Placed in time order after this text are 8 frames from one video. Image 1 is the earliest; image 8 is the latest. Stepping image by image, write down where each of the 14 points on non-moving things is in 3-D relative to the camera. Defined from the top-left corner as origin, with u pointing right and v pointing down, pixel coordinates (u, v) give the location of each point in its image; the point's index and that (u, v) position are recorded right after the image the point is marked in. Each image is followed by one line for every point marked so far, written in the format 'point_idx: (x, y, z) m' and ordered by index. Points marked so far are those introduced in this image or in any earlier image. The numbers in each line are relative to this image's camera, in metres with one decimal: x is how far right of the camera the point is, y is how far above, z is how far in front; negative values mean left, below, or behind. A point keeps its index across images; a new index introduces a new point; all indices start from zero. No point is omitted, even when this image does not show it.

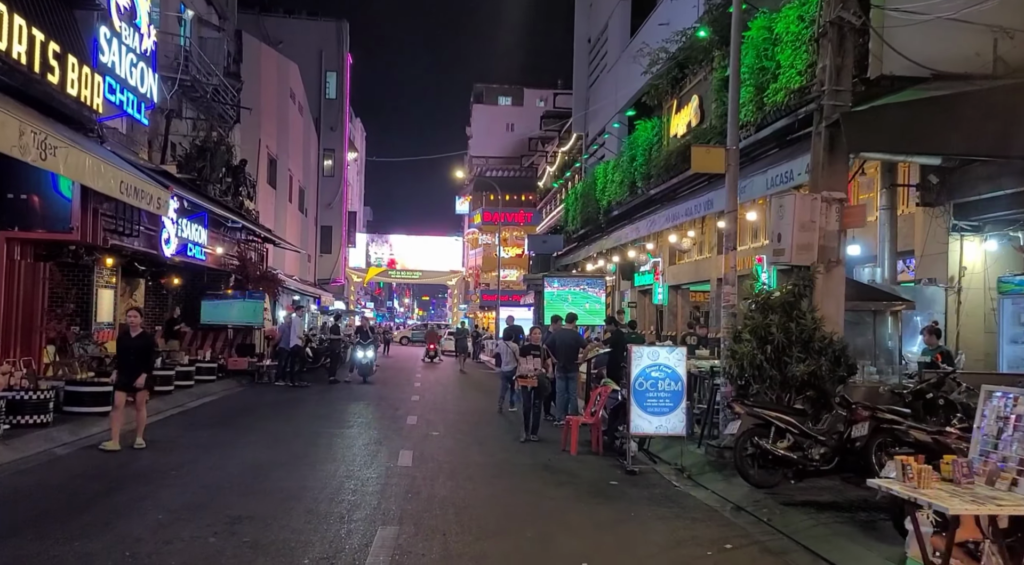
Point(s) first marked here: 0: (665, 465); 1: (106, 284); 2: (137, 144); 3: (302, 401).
0: (+1.9, -2.3, +10.3) m
1: (-8.6, -0.1, +17.3) m
2: (-7.4, +2.8, +16.4) m
3: (-4.5, -2.5, +17.8) m
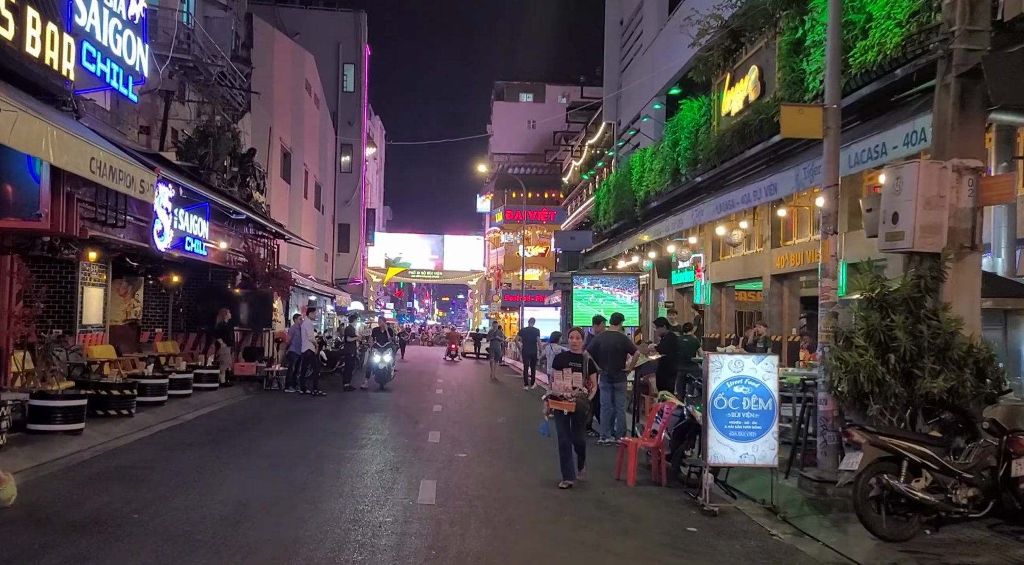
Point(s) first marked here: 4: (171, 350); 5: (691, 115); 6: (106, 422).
0: (+2.4, -2.2, +8.3) m
1: (-8.0, 0.0, +15.6) m
2: (-6.8, +2.8, +14.6) m
3: (-3.8, -2.5, +15.9) m
4: (-7.9, -1.6, +19.1) m
5: (+4.2, +3.9, +19.3) m
6: (-5.9, -2.0, +12.0) m
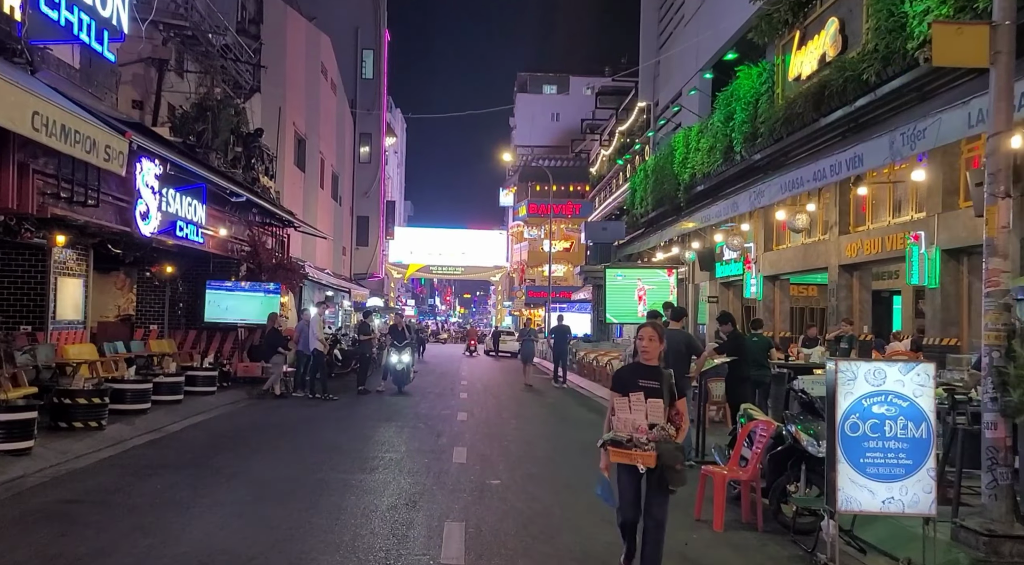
0: (+2.8, -2.1, +6.1) m
1: (-7.4, +0.2, +13.7) m
2: (-6.3, +3.0, +12.7) m
3: (-3.2, -2.3, +13.9) m
4: (-7.2, -1.4, +17.2) m
5: (+4.9, +4.1, +17.0) m
6: (-5.4, -1.9, +10.0) m
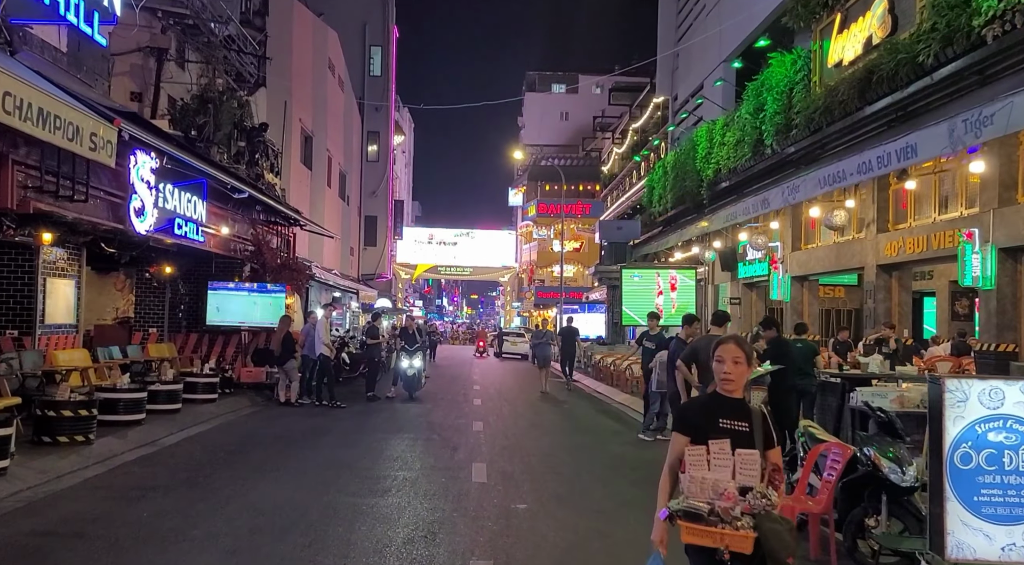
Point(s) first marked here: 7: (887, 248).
0: (+3.0, -2.1, +5.1) m
1: (-7.0, +0.1, +12.8) m
2: (-5.9, +3.0, +11.8) m
3: (-2.9, -2.3, +13.0) m
4: (-6.9, -1.4, +16.3) m
5: (+5.2, +4.1, +16.0) m
6: (-5.1, -1.9, +9.1) m
7: (+7.2, +0.7, +15.8) m
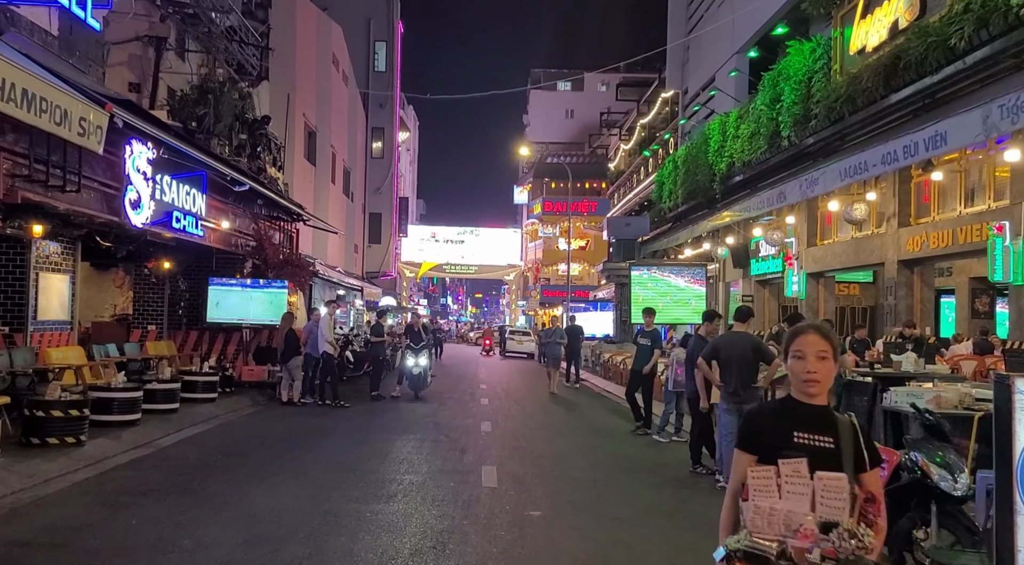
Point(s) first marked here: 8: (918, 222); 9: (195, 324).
0: (+3.1, -2.0, +4.6) m
1: (-6.9, +0.2, +12.3) m
2: (-5.8, +3.0, +11.3) m
3: (-2.8, -2.2, +12.5) m
4: (-6.7, -1.3, +15.9) m
5: (+5.4, +4.2, +15.5) m
6: (-5.0, -1.8, +8.7) m
7: (+7.3, +0.7, +15.3) m
8: (+7.6, +1.1, +15.4) m
9: (-6.9, -0.9, +18.0) m
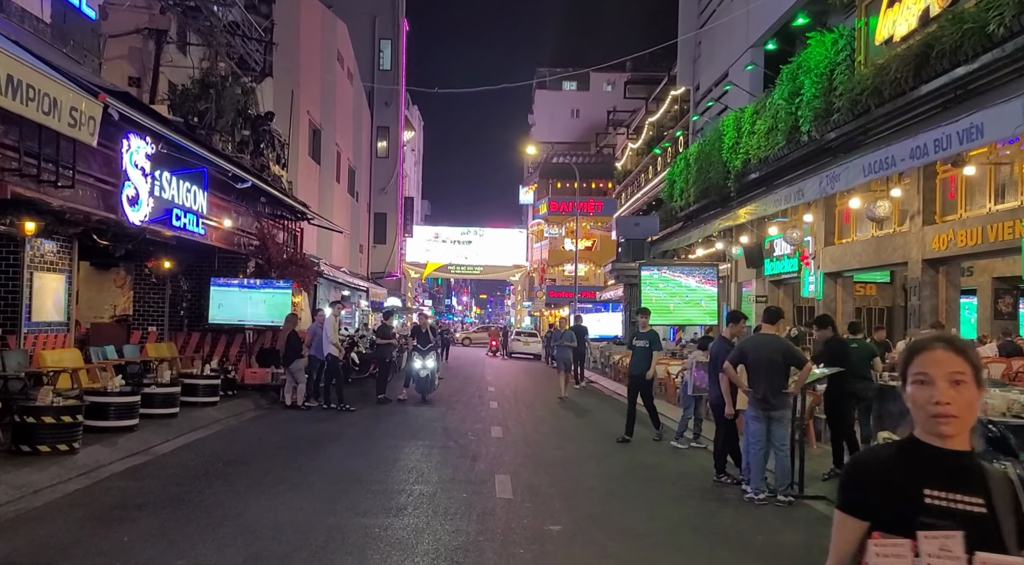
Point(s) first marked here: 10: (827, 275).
0: (+3.3, -2.0, +4.1) m
1: (-6.7, +0.2, +11.9) m
2: (-5.6, +3.0, +10.8) m
3: (-2.6, -2.2, +12.0) m
4: (-6.5, -1.3, +15.4) m
5: (+5.6, +4.2, +15.0) m
6: (-4.8, -1.8, +8.2) m
7: (+7.5, +0.7, +14.7) m
8: (+7.8, +1.1, +14.9) m
9: (-6.7, -0.9, +17.5) m
10: (+7.3, +0.2, +19.1) m
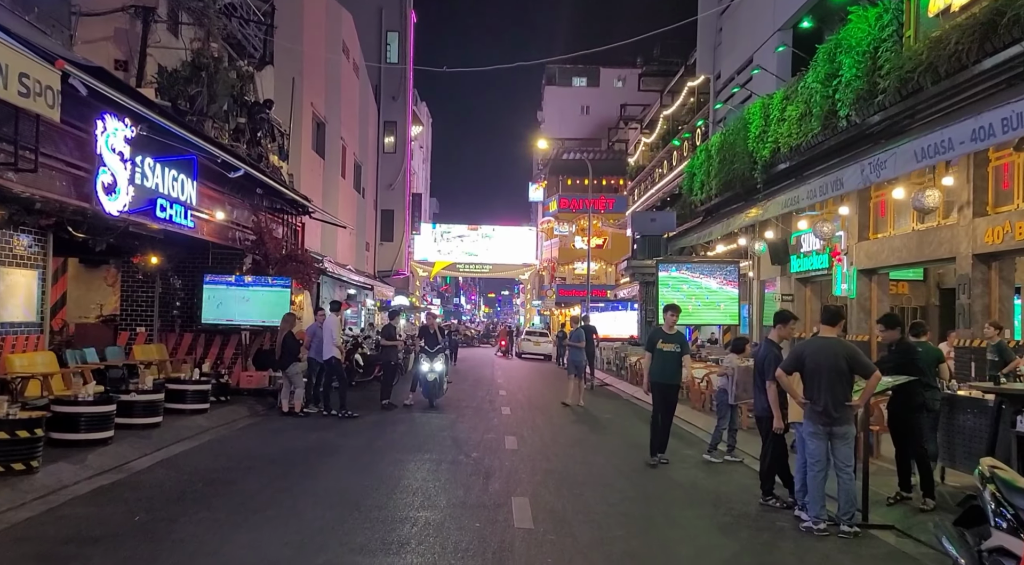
0: (+3.4, -2.0, +2.9) m
1: (-6.5, +0.3, +10.8) m
2: (-5.4, +3.1, +9.8) m
3: (-2.4, -2.2, +10.9) m
4: (-6.2, -1.3, +14.3) m
5: (+5.8, +4.2, +13.8) m
6: (-4.7, -1.8, +7.1) m
7: (+7.8, +0.8, +13.5) m
8: (+8.0, +1.2, +13.6) m
9: (-6.4, -0.8, +16.4) m
10: (+7.6, +0.2, +17.9) m
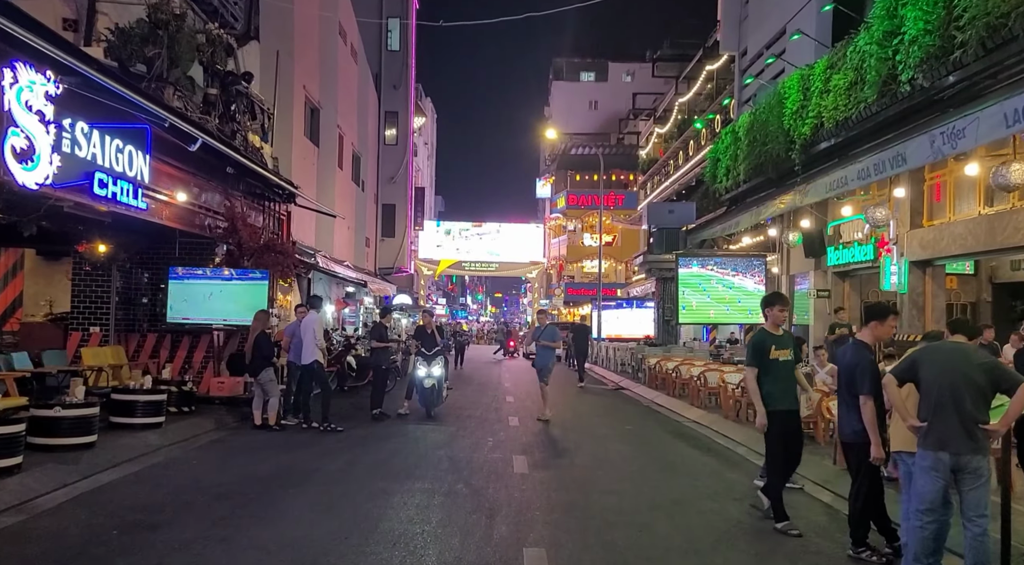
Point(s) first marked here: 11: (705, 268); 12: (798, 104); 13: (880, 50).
0: (+3.5, -1.8, +0.9) m
1: (-6.4, +0.4, +8.9) m
2: (-5.3, +3.2, +7.8) m
3: (-2.3, -2.1, +8.9) m
4: (-6.1, -1.2, +12.4) m
5: (+5.9, +4.3, +11.7) m
6: (-4.6, -1.7, +5.2) m
7: (+7.9, +0.9, +11.5) m
8: (+8.1, +1.3, +11.6) m
9: (-6.3, -0.7, +14.5) m
10: (+7.8, +0.4, +15.9) m
11: (+4.2, +0.4, +17.3) m
12: (+5.8, +3.6, +16.6) m
13: (+5.8, +3.7, +13.1) m
